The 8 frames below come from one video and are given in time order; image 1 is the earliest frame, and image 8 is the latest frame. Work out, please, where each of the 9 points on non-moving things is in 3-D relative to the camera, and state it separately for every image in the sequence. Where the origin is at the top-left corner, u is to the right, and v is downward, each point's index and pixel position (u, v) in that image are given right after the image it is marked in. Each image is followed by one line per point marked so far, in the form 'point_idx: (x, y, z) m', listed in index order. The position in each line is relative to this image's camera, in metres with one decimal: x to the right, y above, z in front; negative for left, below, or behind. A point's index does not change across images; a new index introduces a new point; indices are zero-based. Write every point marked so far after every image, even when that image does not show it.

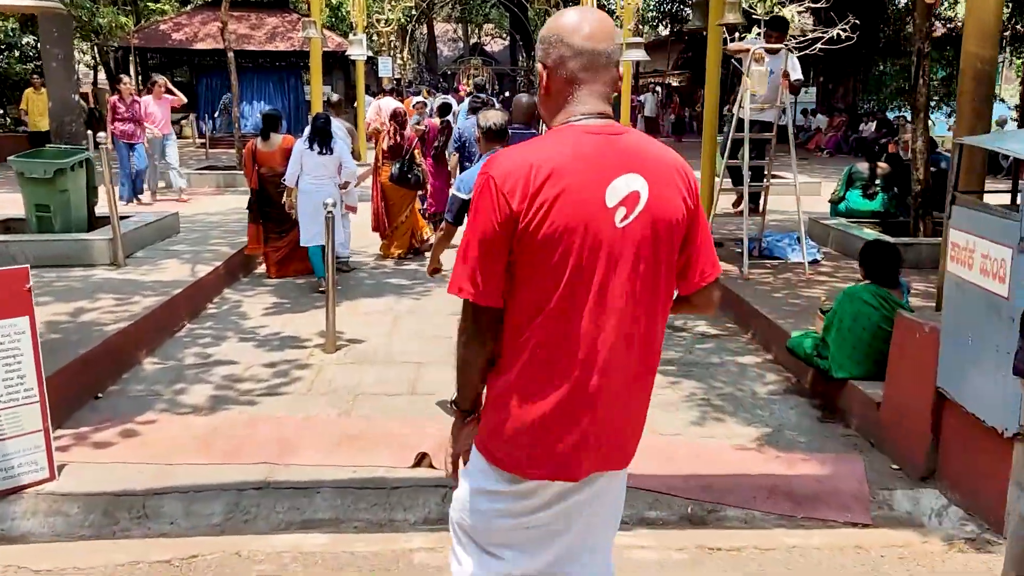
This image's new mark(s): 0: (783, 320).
0: (+2.1, -0.3, +6.5) m
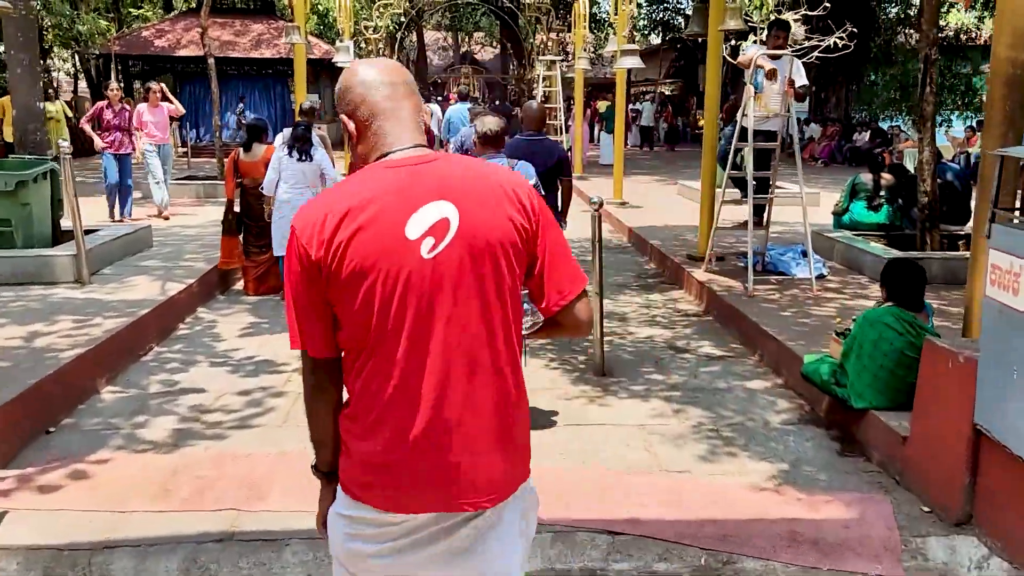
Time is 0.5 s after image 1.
0: (+2.1, -0.4, +6.1) m
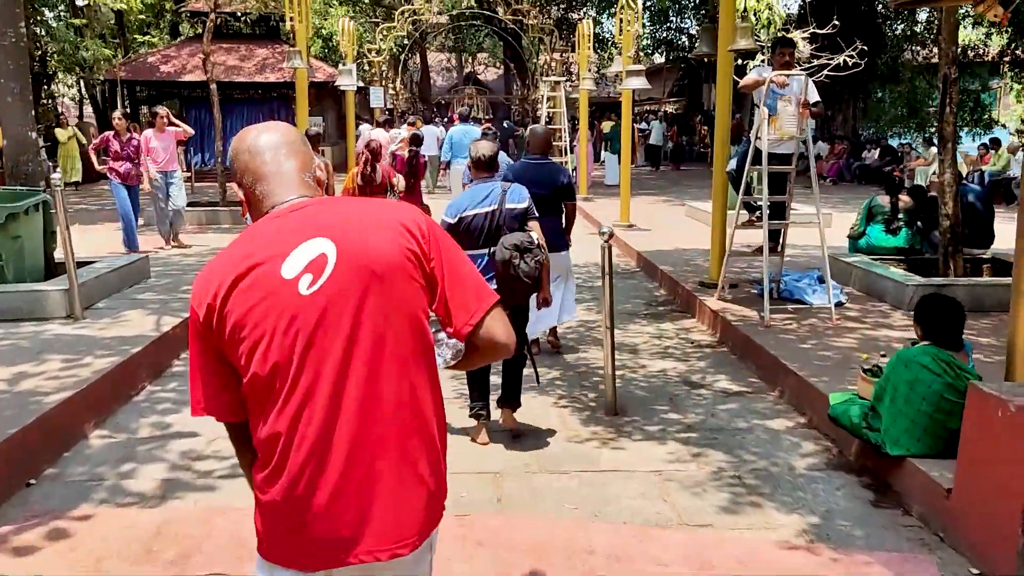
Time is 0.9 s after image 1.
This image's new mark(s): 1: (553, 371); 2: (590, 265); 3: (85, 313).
0: (+2.1, -0.6, +5.7) m
1: (+0.4, -0.7, +7.0) m
2: (+1.1, +0.3, +11.8) m
3: (-3.8, -0.2, +7.4) m
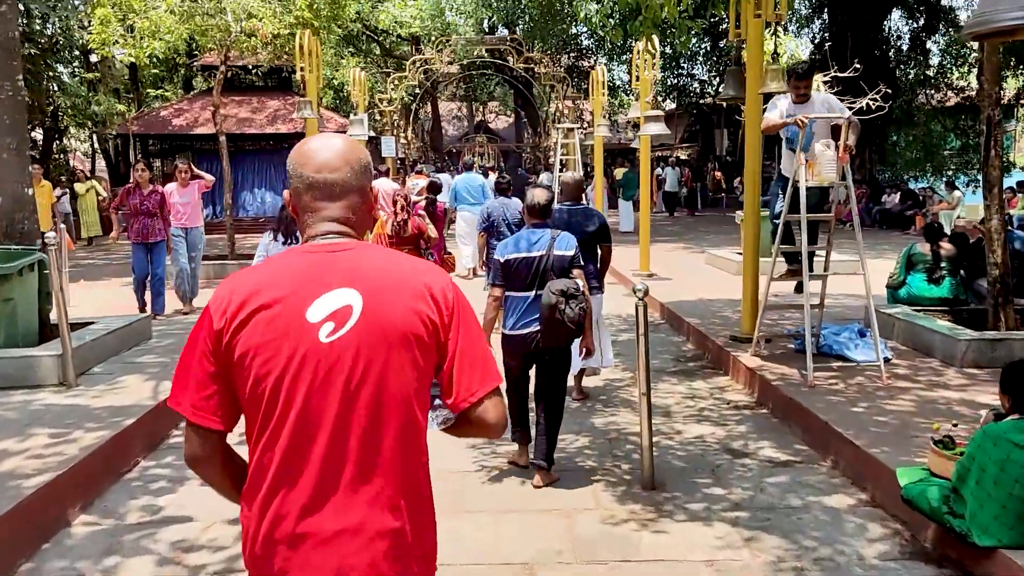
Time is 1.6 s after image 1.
0: (+2.3, -1.0, +5.2) m
1: (+0.5, -1.2, +6.5) m
2: (+1.4, -0.4, +11.3) m
3: (-3.6, -0.8, +6.9) m
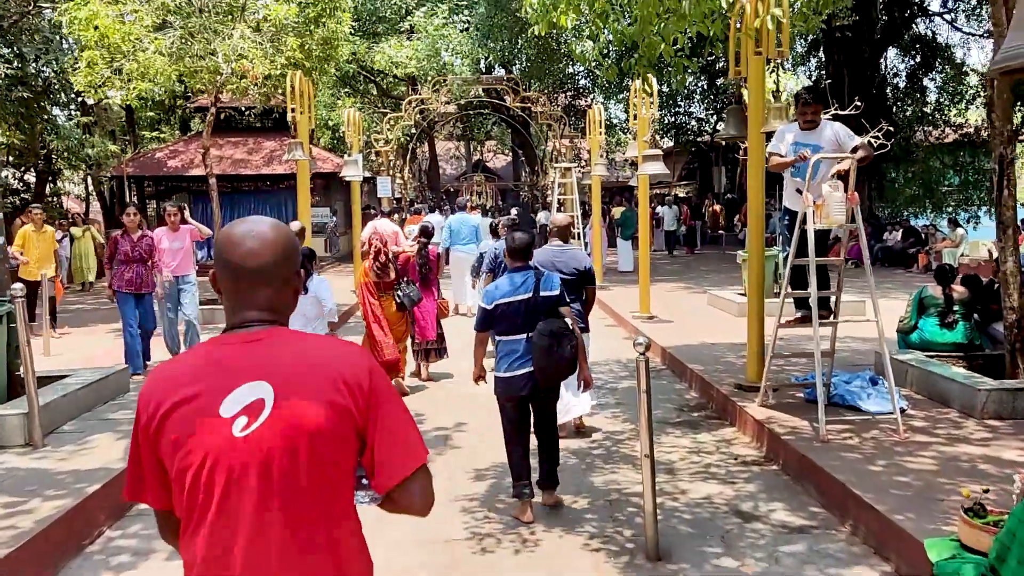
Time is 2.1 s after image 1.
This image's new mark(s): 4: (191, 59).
0: (+2.3, -1.3, +4.8) m
1: (+0.5, -1.5, +6.1) m
2: (+1.3, -1.0, +10.9) m
3: (-3.7, -1.2, +6.5) m
4: (-4.7, +3.4, +12.2) m
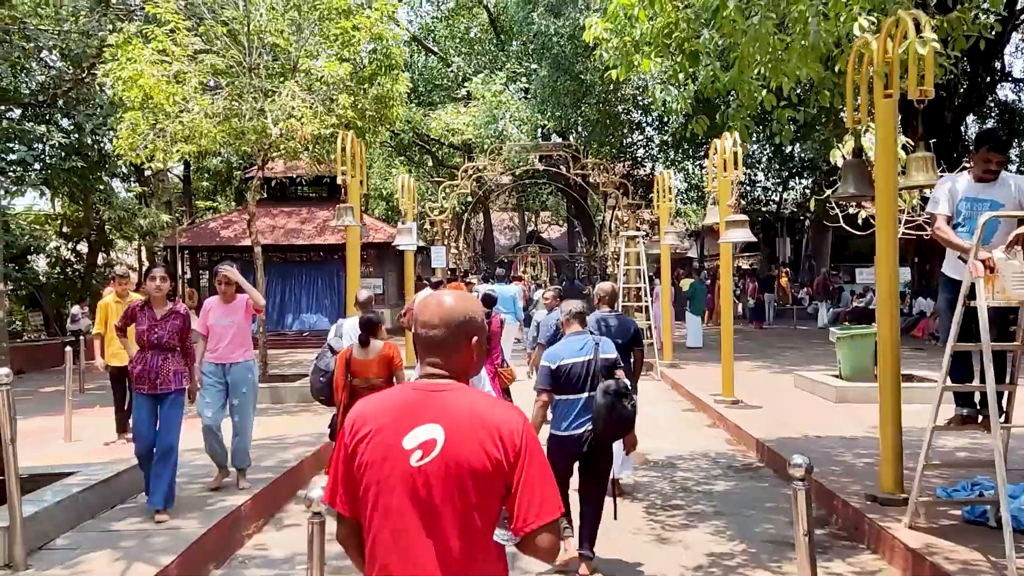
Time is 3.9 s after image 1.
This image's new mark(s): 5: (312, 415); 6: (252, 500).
0: (+2.7, -1.7, +3.3) m
1: (+1.0, -2.1, +4.6) m
2: (+2.1, -1.9, +9.4) m
3: (-3.1, -1.7, +5.3) m
4: (-3.8, +2.3, +11.4) m
5: (-2.8, -1.7, +11.3) m
6: (-2.2, -1.8, +6.9) m
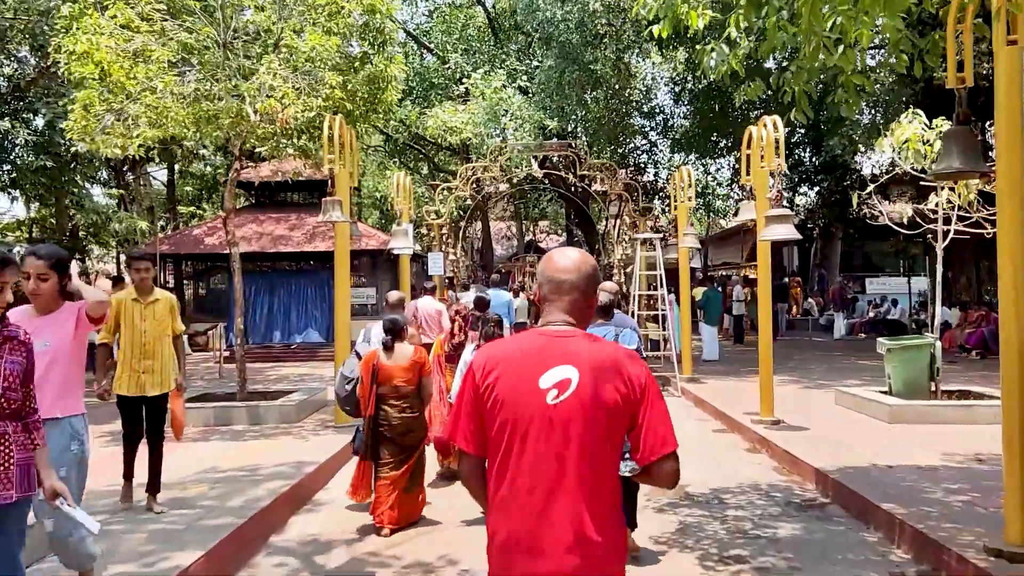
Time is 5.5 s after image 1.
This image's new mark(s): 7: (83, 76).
0: (+2.9, -1.7, +1.8) m
1: (+1.2, -2.0, +3.2) m
2: (+2.3, -2.0, +8.0) m
3: (-2.9, -1.7, +3.9) m
4: (-3.7, +2.3, +10.0) m
5: (-2.6, -1.8, +9.9) m
6: (-2.0, -1.8, +5.4) m
7: (-5.4, +2.6, +10.4) m
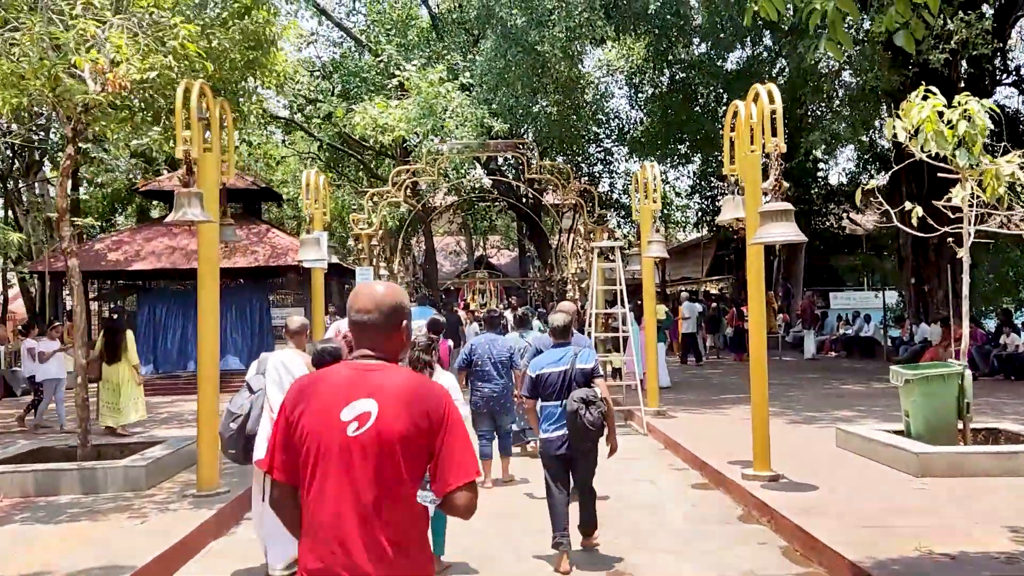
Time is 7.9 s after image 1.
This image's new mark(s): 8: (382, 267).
0: (+2.6, -1.7, -0.5) m
1: (+0.8, -2.1, +0.8) m
2: (+1.7, -2.1, +5.6) m
3: (-3.3, -1.8, +1.2) m
4: (-4.4, +2.0, +7.4) m
5: (-3.3, -2.0, +7.2) m
6: (-2.5, -1.9, +2.8) m
7: (-6.2, +2.4, +7.7) m
8: (-3.1, +0.5, +19.4) m
